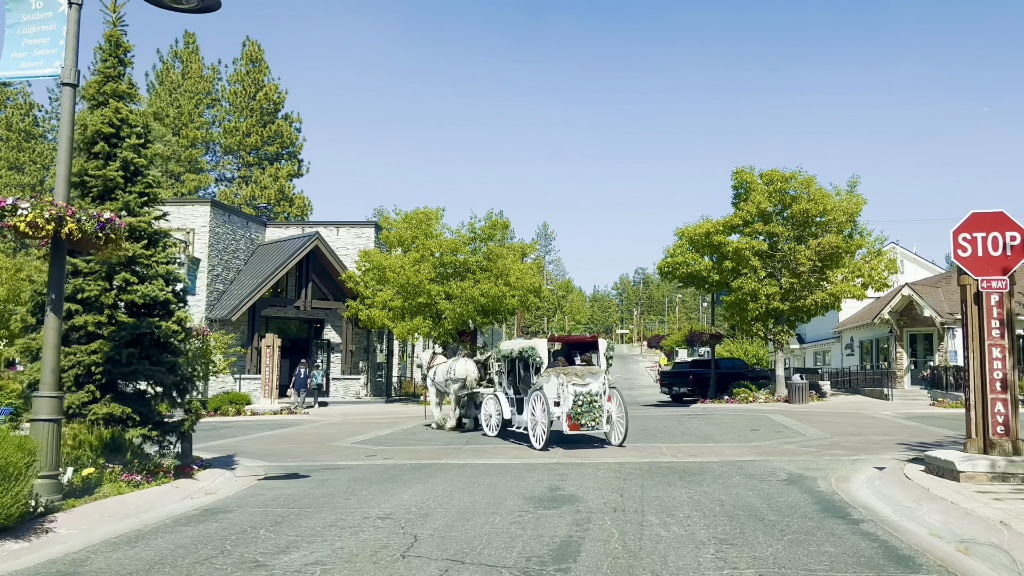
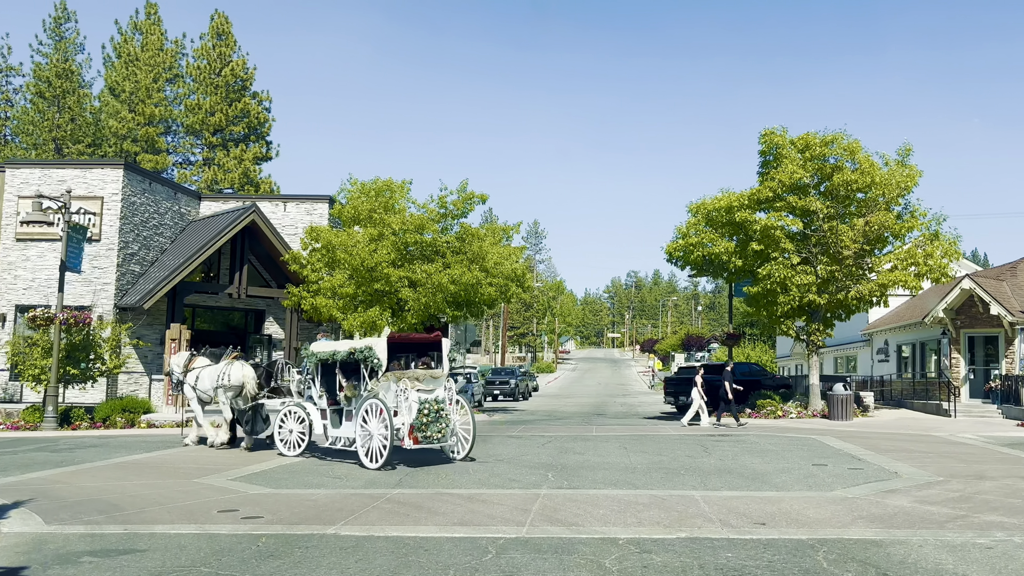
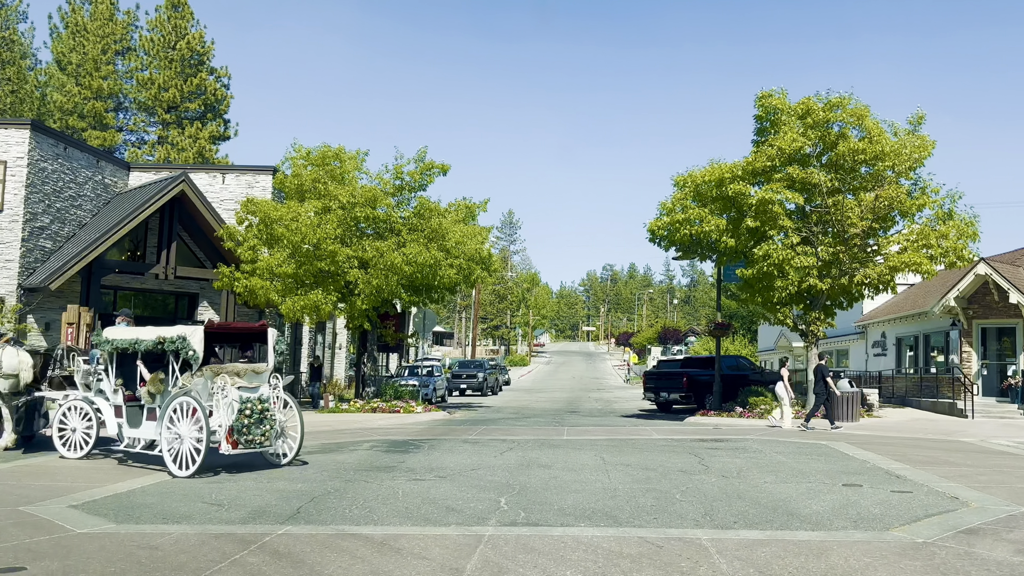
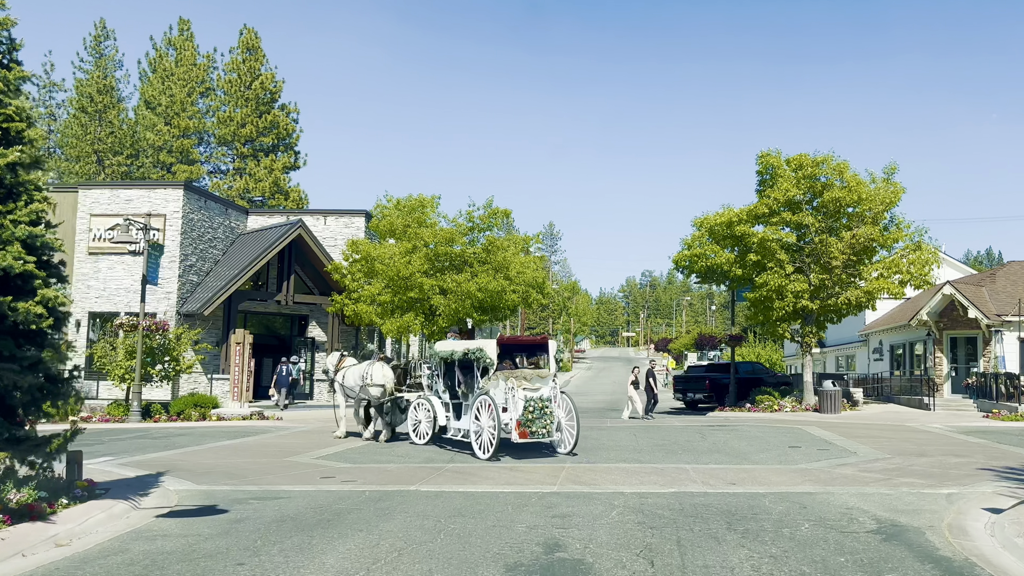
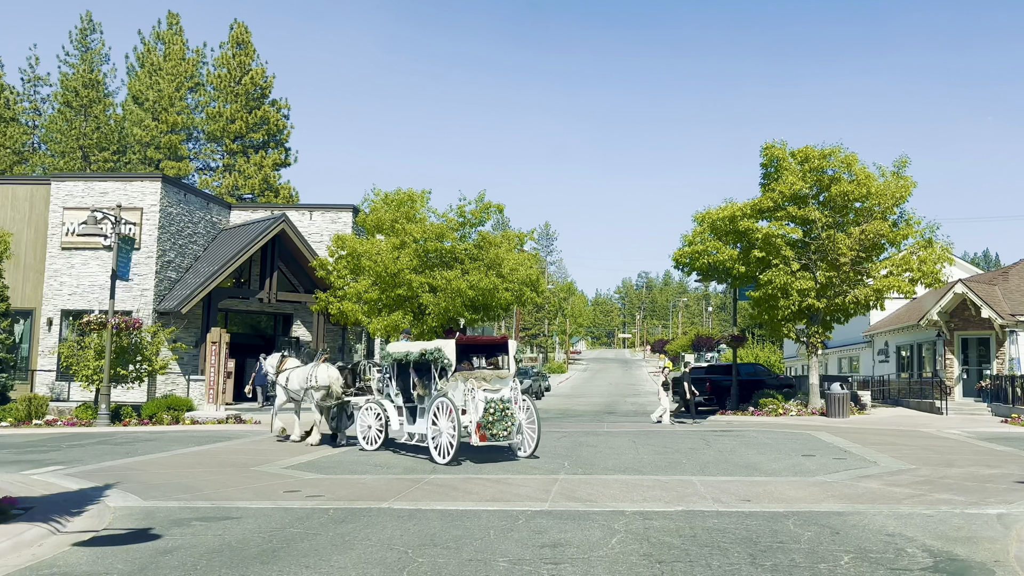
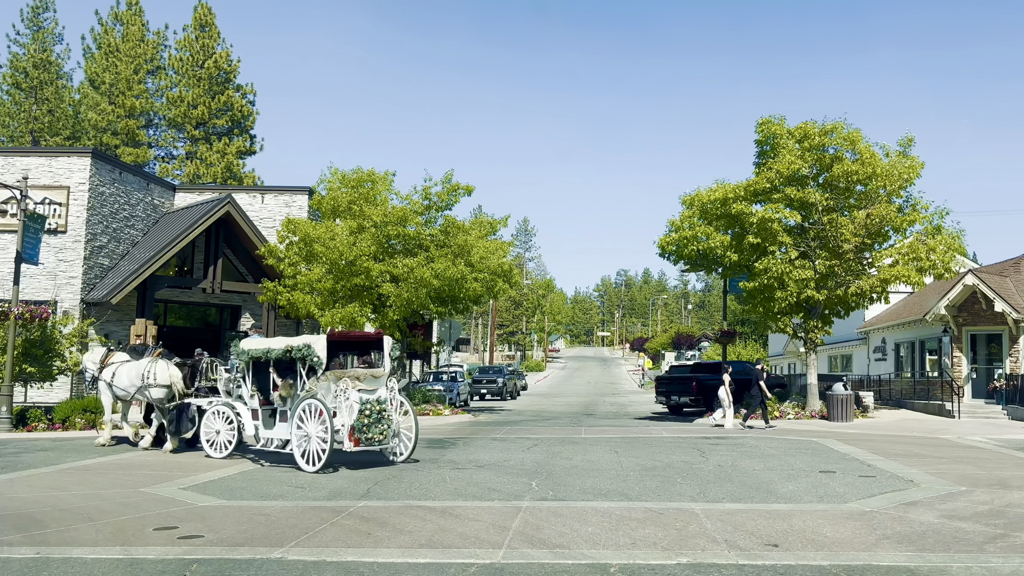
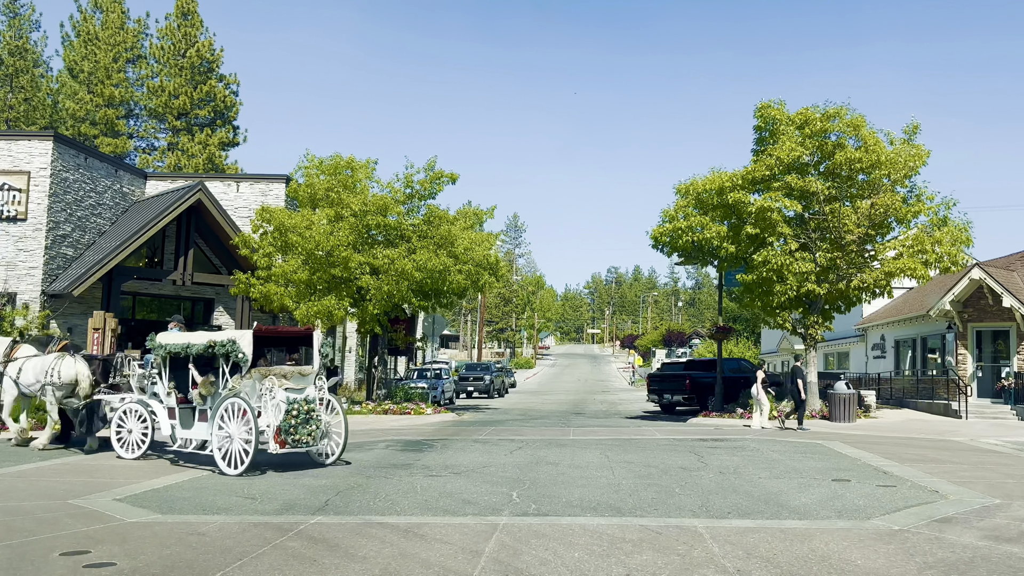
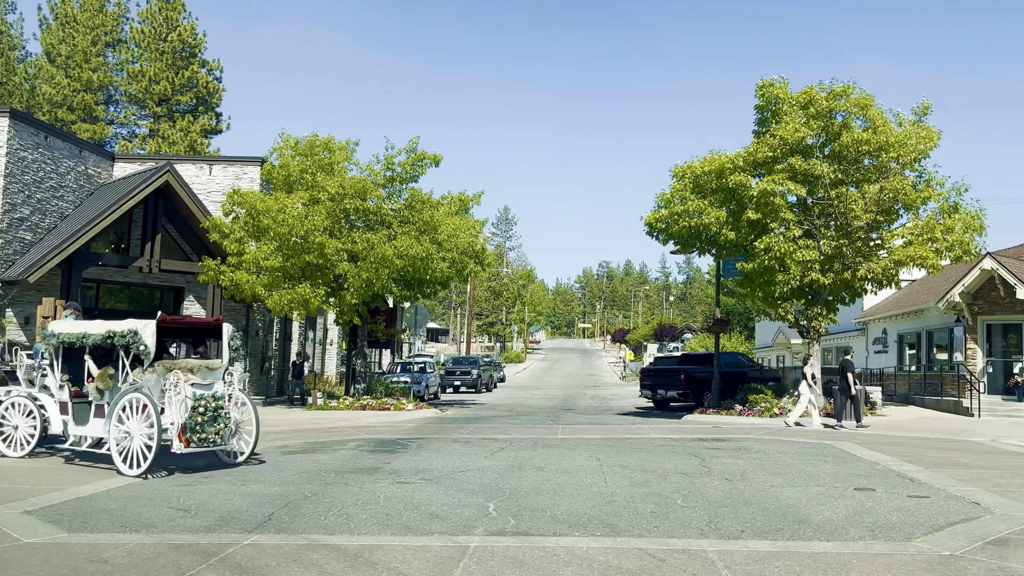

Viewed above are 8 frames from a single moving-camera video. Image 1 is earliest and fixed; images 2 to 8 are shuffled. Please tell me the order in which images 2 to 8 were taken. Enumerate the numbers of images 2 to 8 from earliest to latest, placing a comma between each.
4, 5, 2, 6, 7, 3, 8
